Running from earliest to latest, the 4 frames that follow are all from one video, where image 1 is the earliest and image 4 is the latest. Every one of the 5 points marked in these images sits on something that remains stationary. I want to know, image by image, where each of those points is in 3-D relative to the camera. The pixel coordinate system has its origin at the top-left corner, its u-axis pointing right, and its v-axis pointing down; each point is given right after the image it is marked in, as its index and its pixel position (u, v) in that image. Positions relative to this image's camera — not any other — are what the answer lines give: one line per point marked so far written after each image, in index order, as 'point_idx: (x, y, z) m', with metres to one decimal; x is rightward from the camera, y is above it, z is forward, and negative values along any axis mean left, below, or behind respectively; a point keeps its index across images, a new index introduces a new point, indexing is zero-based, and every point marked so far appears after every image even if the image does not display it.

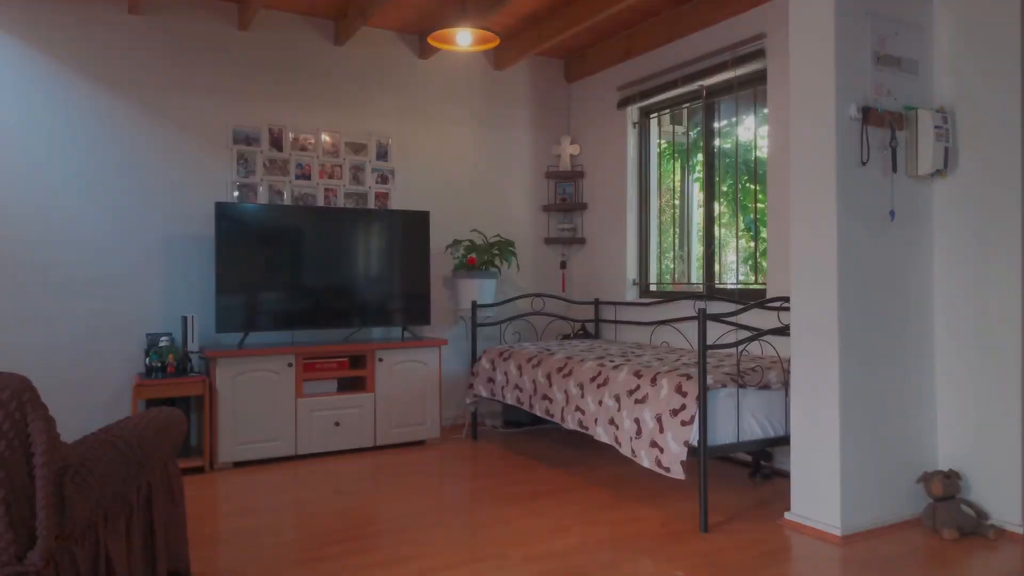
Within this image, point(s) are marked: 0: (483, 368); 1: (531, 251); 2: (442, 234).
0: (-0.1, -0.4, +3.8) m
1: (+0.1, +0.2, +4.6) m
2: (-0.4, +0.3, +4.2) m
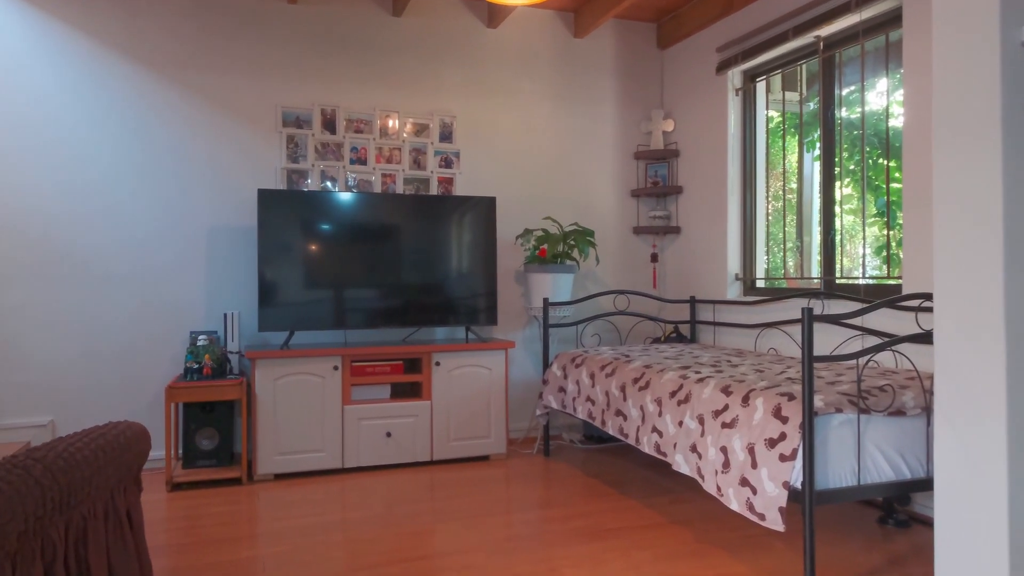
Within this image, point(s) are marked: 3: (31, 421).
0: (+0.2, -0.4, +3.3) m
1: (+0.6, +0.2, +4.0) m
2: (0.0, +0.3, +3.8) m
3: (-2.0, -0.6, +3.1) m
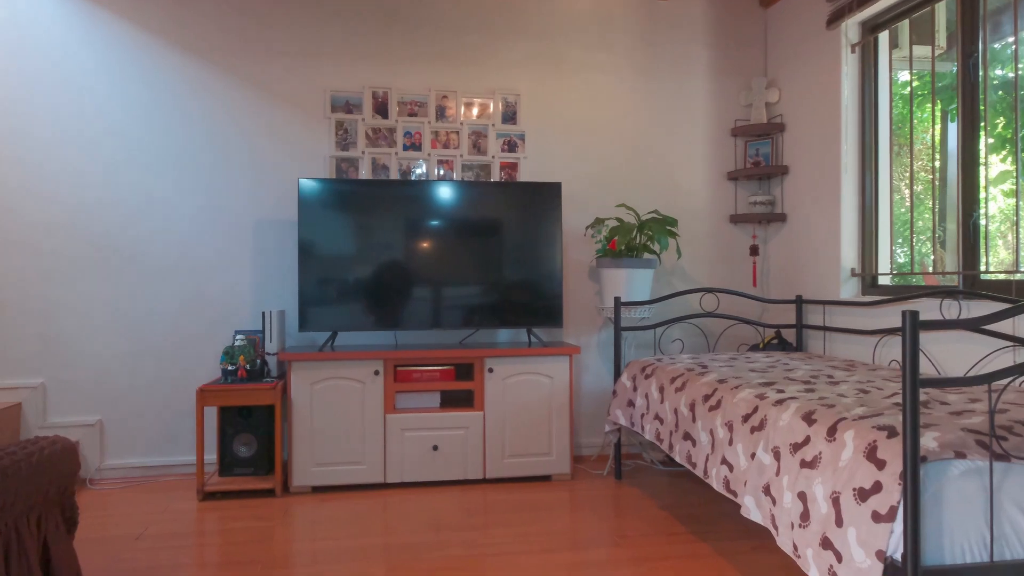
0: (+0.4, -0.4, +2.9) m
1: (+0.9, +0.3, +3.5) m
2: (+0.3, +0.3, +3.4) m
3: (-1.8, -0.5, +3.0) m
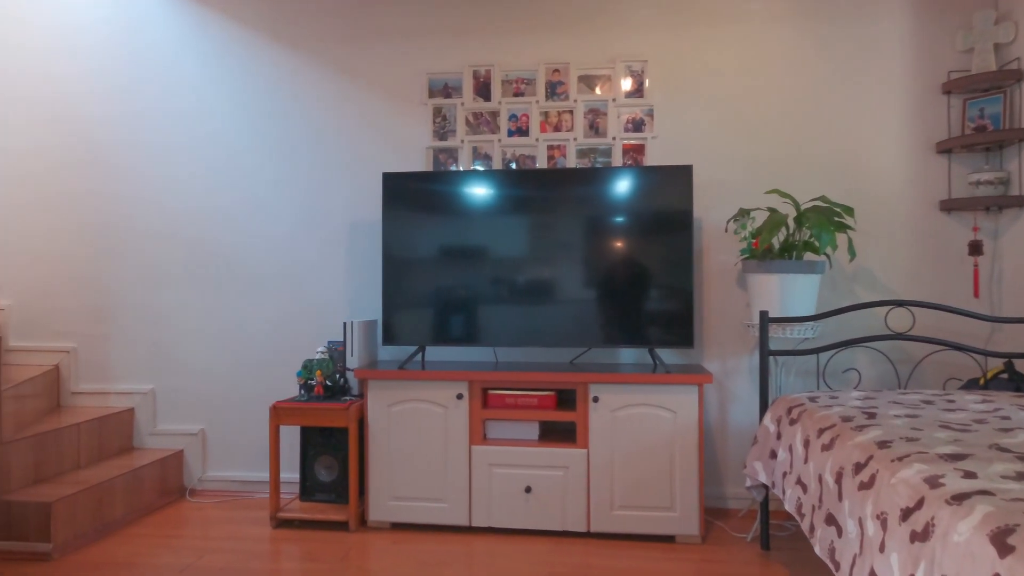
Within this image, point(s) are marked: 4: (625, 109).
0: (+0.7, -0.4, +2.2) m
1: (+1.4, +0.2, +2.6) m
2: (+0.8, +0.3, +2.7) m
3: (-1.3, -0.6, +3.0) m
4: (+0.4, +0.7, +2.7) m
